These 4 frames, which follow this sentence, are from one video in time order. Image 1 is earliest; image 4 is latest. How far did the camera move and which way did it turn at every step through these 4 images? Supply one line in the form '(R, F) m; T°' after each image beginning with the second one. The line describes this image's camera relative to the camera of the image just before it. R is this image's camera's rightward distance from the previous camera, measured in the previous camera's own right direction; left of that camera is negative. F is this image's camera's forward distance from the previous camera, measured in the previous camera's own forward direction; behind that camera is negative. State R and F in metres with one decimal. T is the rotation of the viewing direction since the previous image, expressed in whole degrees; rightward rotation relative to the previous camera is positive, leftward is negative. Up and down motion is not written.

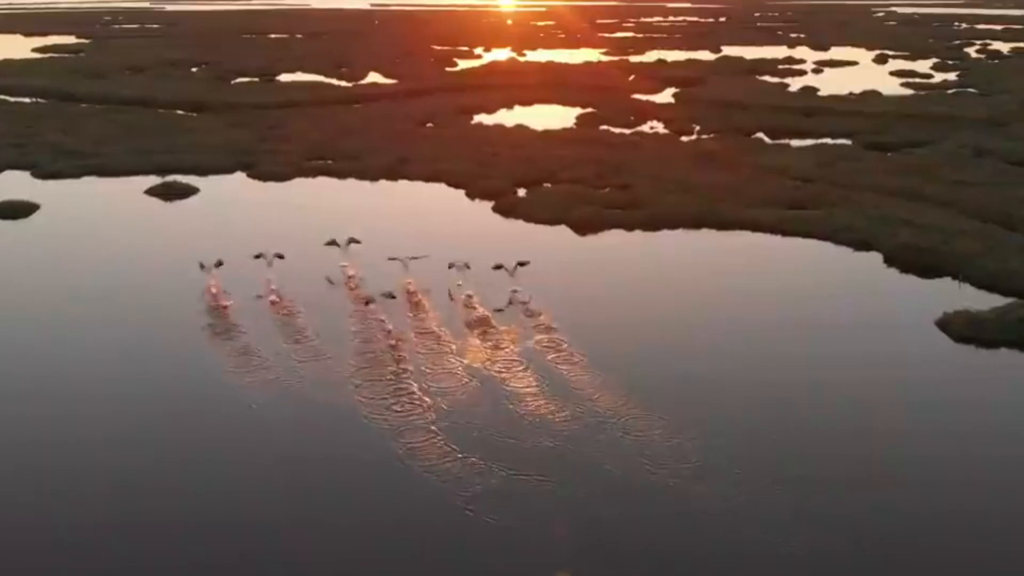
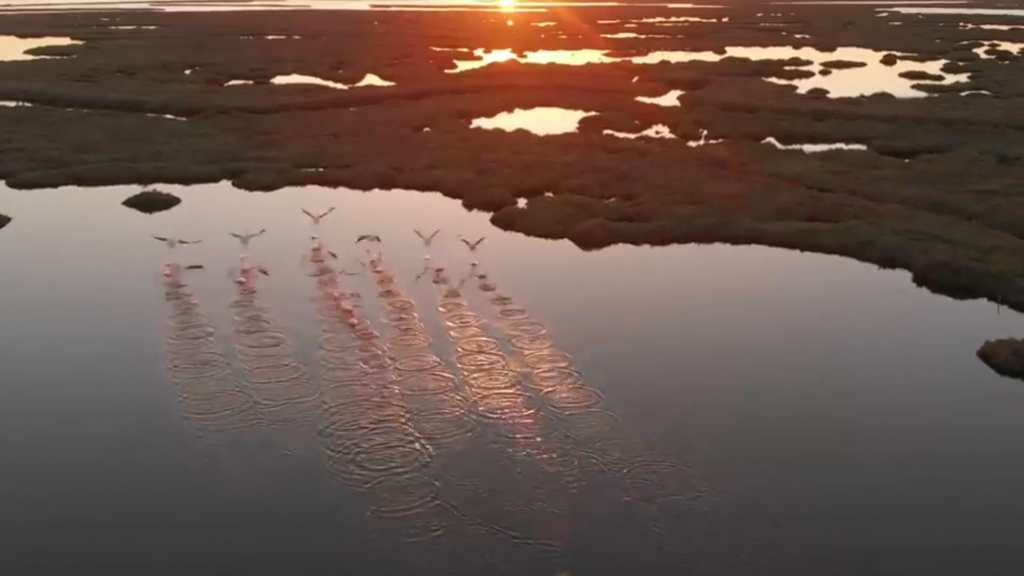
(0.0, +1.2) m; 0°
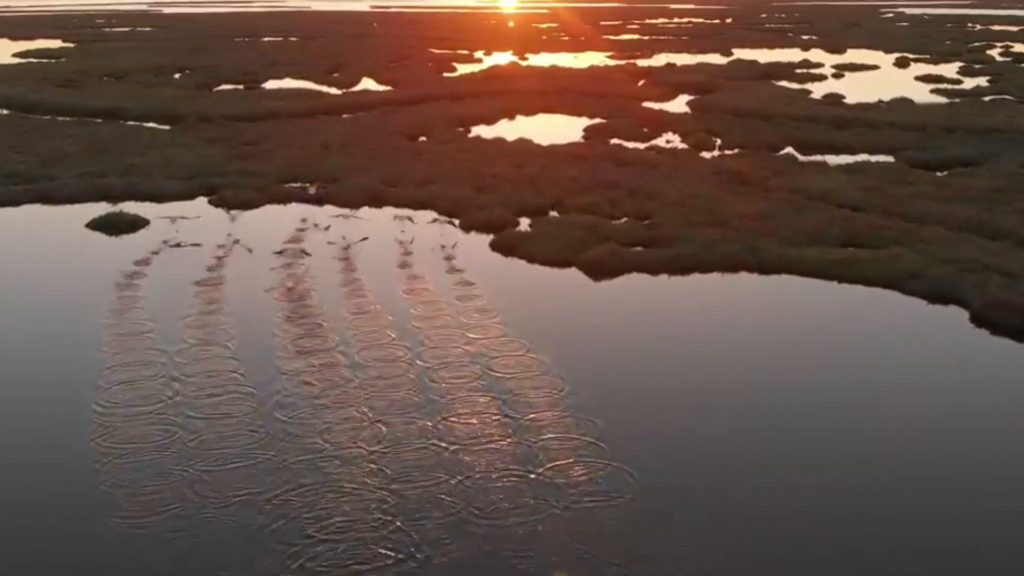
(0.0, +1.9) m; 0°
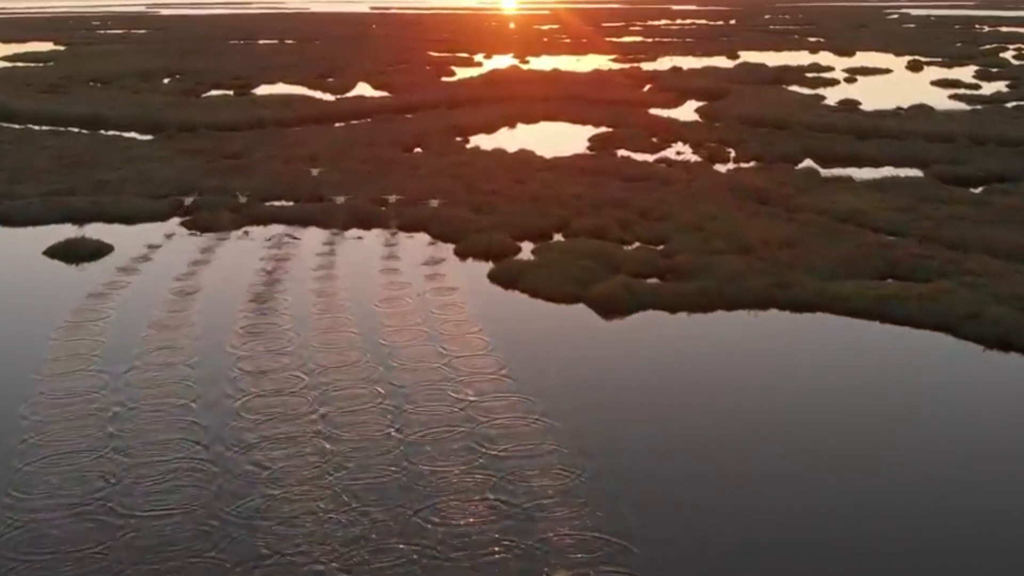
(0.0, +1.8) m; 0°
